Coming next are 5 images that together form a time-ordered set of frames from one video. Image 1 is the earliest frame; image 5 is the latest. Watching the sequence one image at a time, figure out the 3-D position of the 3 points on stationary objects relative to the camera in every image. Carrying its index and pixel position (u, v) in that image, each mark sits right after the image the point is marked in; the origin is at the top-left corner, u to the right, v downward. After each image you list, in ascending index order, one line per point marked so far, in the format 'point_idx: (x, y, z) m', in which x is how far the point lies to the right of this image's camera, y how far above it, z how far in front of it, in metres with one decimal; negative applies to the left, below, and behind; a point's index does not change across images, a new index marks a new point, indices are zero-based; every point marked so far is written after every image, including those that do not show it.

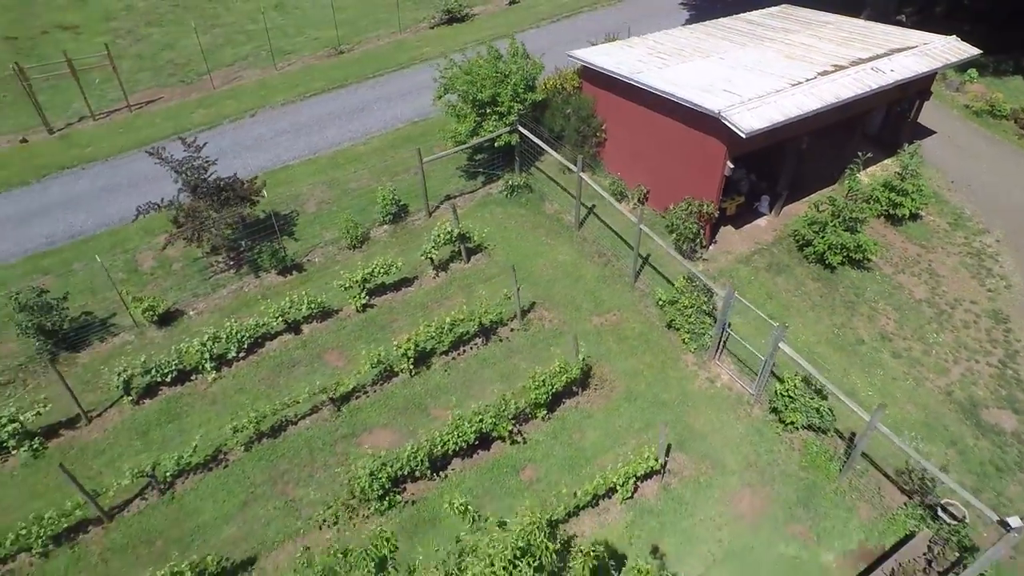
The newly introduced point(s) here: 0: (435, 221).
0: (-1.8, +1.6, +16.0) m
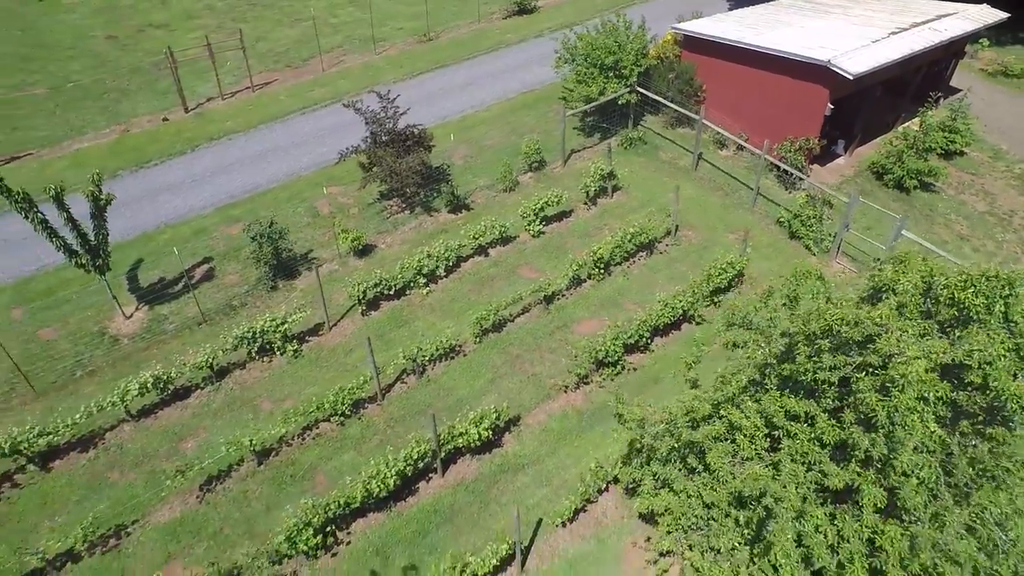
0: (+1.7, +3.4, +18.6) m
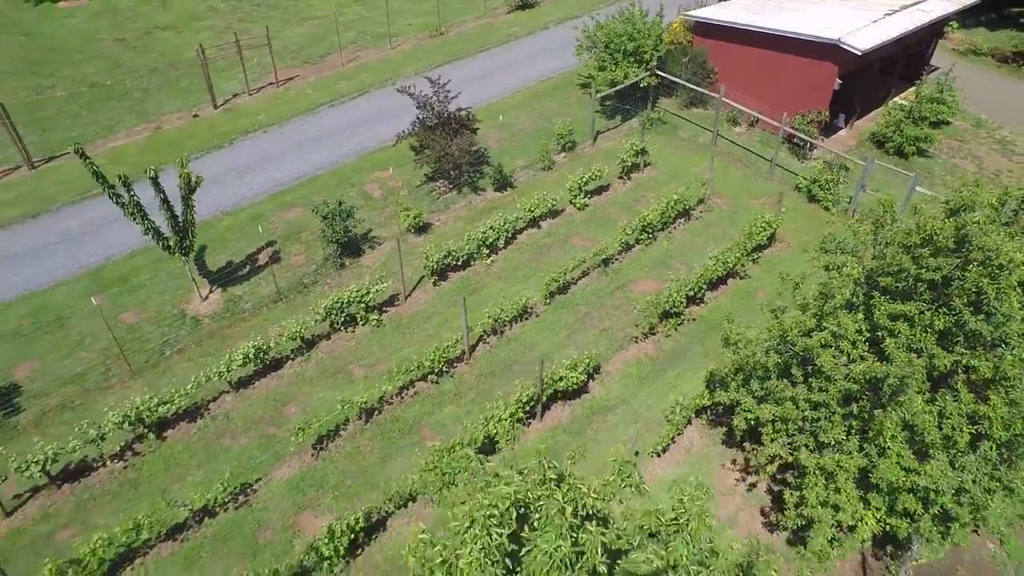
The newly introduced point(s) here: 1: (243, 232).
0: (+2.7, +4.2, +19.9) m
1: (-6.9, +1.4, +17.1) m
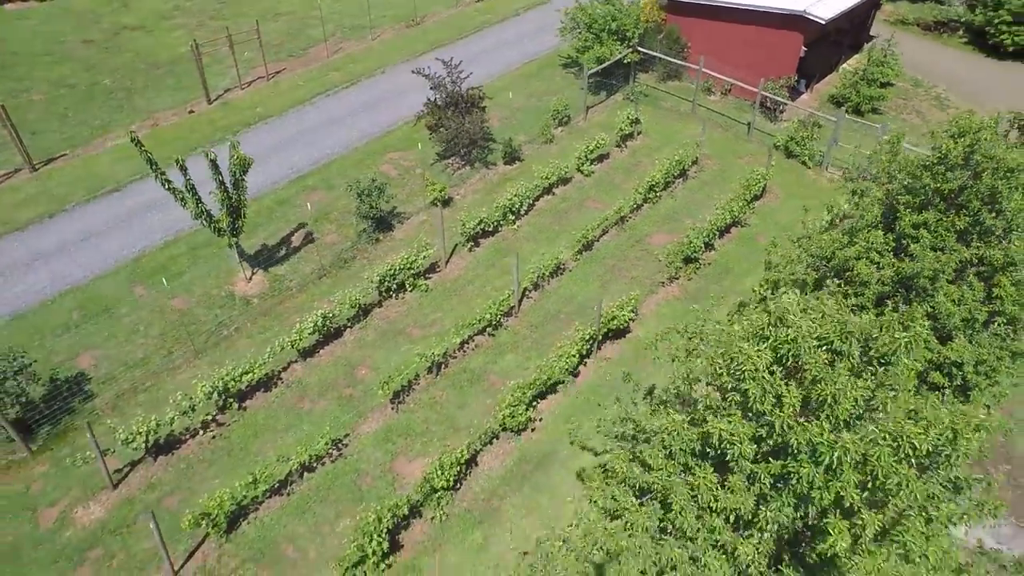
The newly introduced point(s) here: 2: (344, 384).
0: (+2.6, +5.4, +21.4) m
1: (-6.3, +1.9, +17.6) m
2: (-3.5, -2.0, +13.9) m
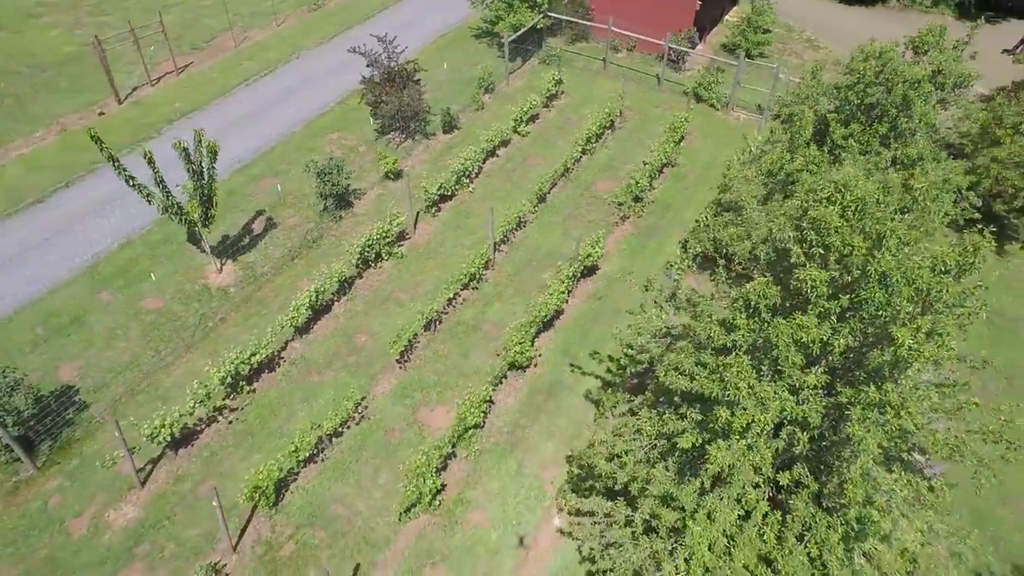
0: (+0.2, +6.9, +22.4) m
1: (-7.5, +2.1, +17.4) m
2: (-3.6, -1.4, +14.3) m
